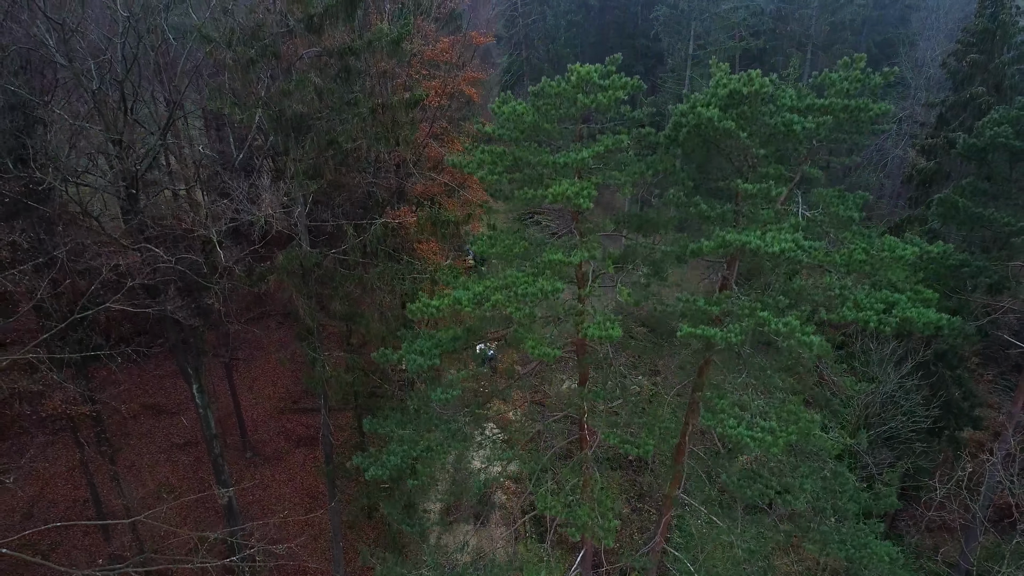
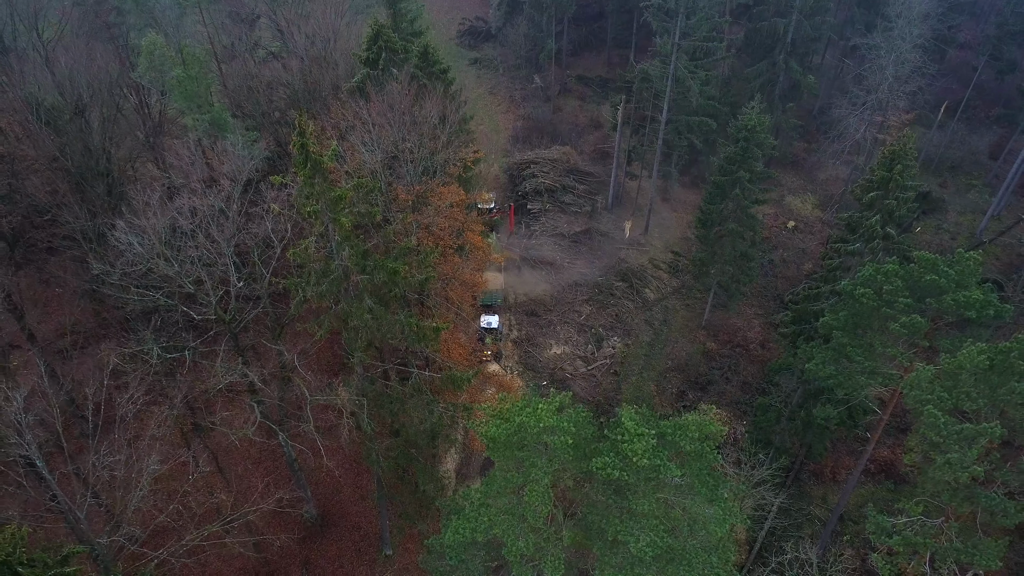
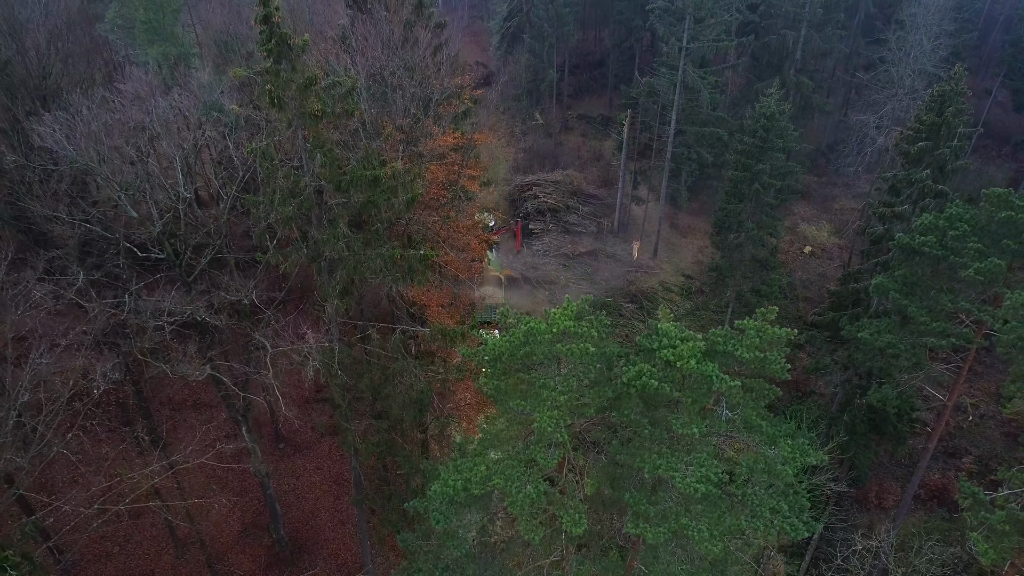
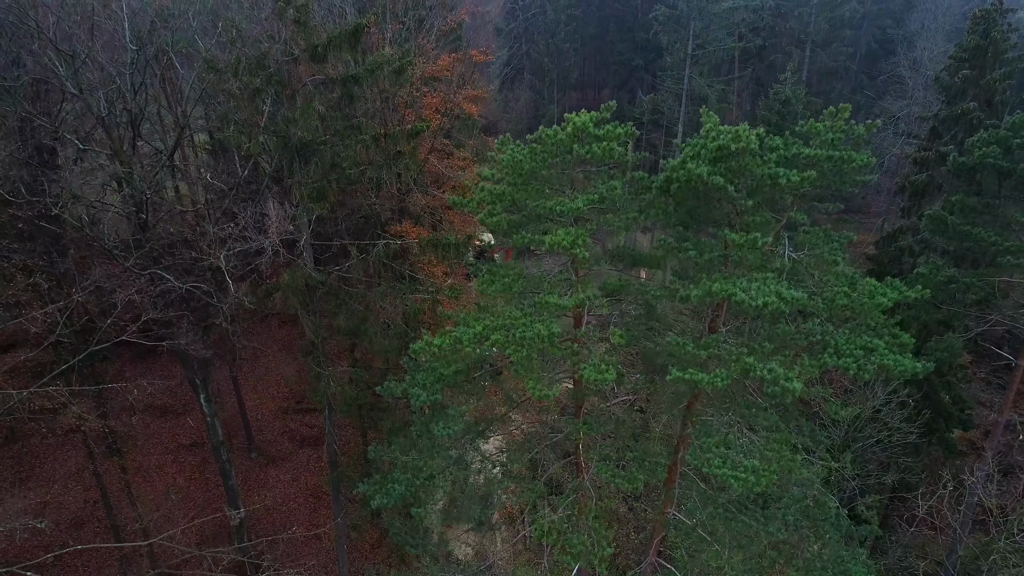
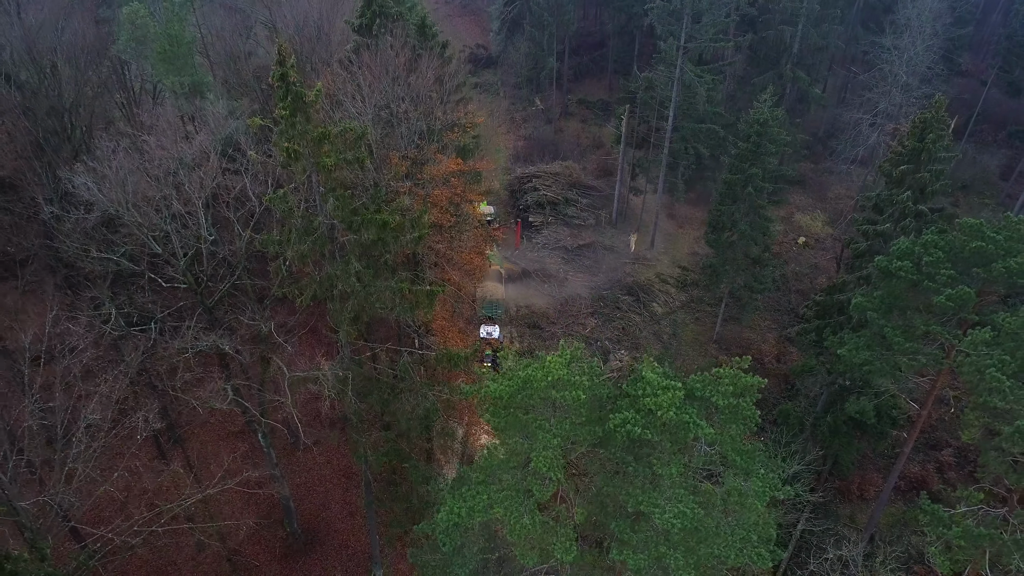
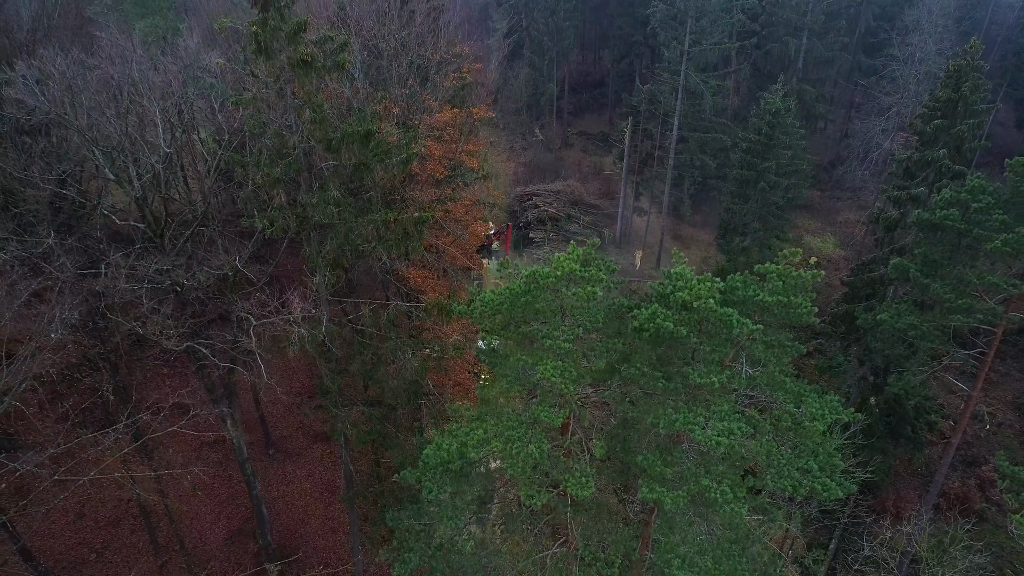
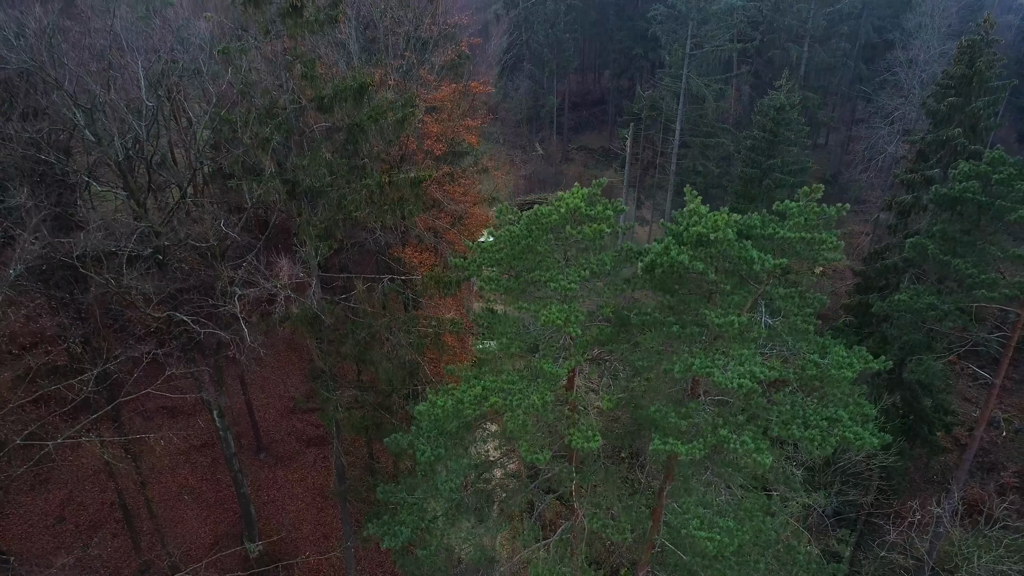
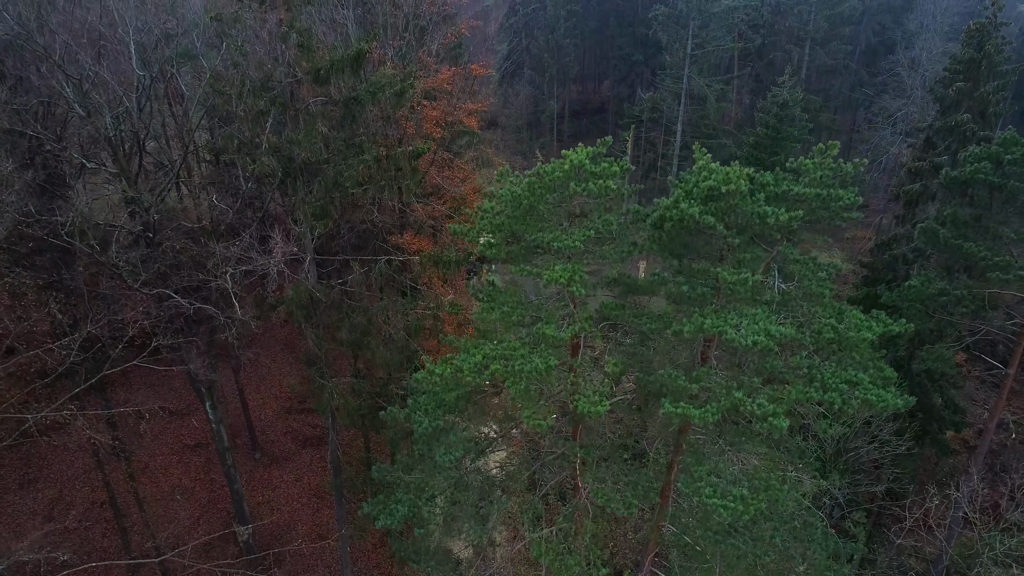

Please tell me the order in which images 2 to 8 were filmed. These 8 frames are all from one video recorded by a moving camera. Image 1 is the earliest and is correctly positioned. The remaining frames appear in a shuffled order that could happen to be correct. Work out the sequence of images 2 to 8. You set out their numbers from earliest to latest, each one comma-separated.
4, 8, 7, 6, 3, 5, 2
